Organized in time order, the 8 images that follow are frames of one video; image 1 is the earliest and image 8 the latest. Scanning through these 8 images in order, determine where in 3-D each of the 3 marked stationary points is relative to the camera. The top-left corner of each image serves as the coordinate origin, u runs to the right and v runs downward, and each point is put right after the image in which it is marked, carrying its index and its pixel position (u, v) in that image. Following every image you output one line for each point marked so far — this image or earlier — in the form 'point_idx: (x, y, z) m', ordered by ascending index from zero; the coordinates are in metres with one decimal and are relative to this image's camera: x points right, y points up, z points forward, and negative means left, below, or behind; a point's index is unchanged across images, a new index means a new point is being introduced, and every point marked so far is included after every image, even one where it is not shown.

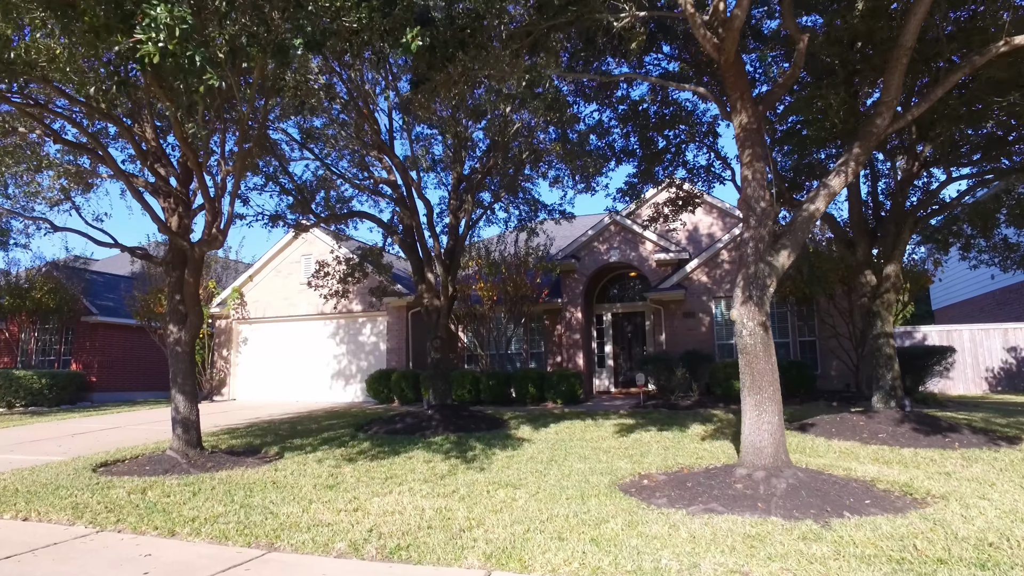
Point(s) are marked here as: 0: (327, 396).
0: (-5.3, -3.1, +18.1) m
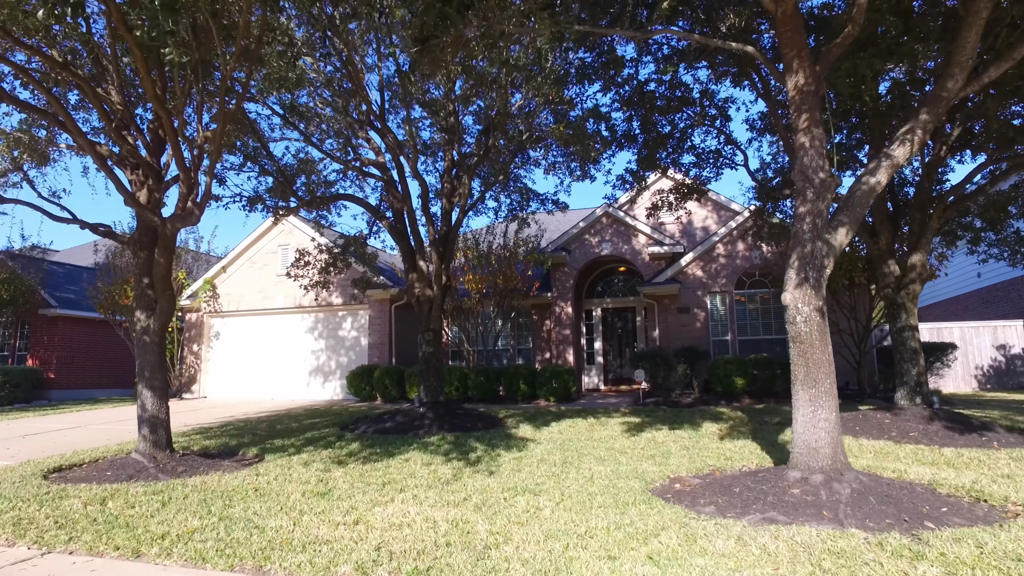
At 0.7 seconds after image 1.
0: (-5.7, -2.9, +17.1) m
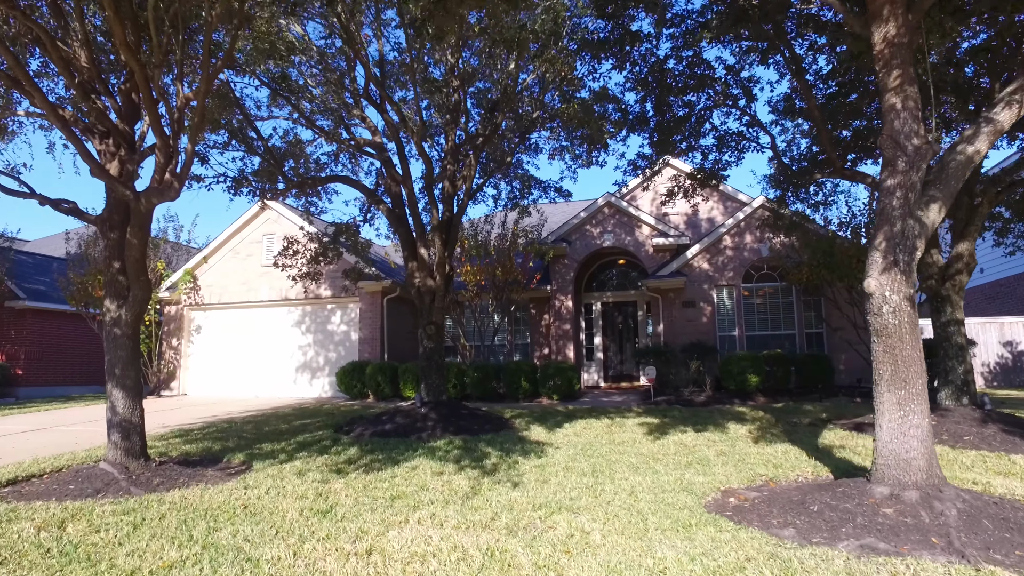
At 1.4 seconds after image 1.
0: (-5.7, -2.7, +16.3) m
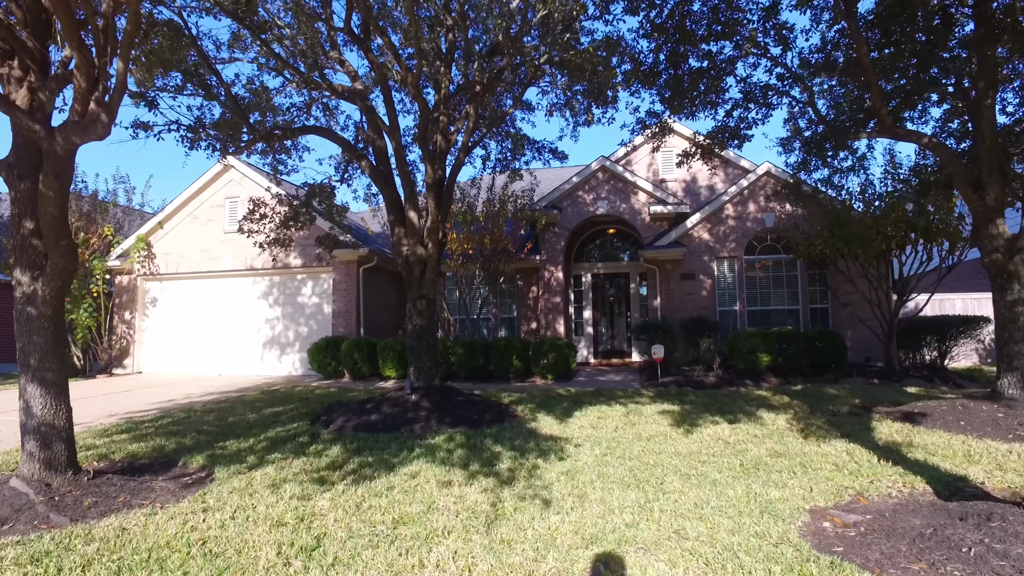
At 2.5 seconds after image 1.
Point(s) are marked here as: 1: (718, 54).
0: (-6.0, -1.9, +14.9) m
1: (+3.2, +3.6, +9.6) m
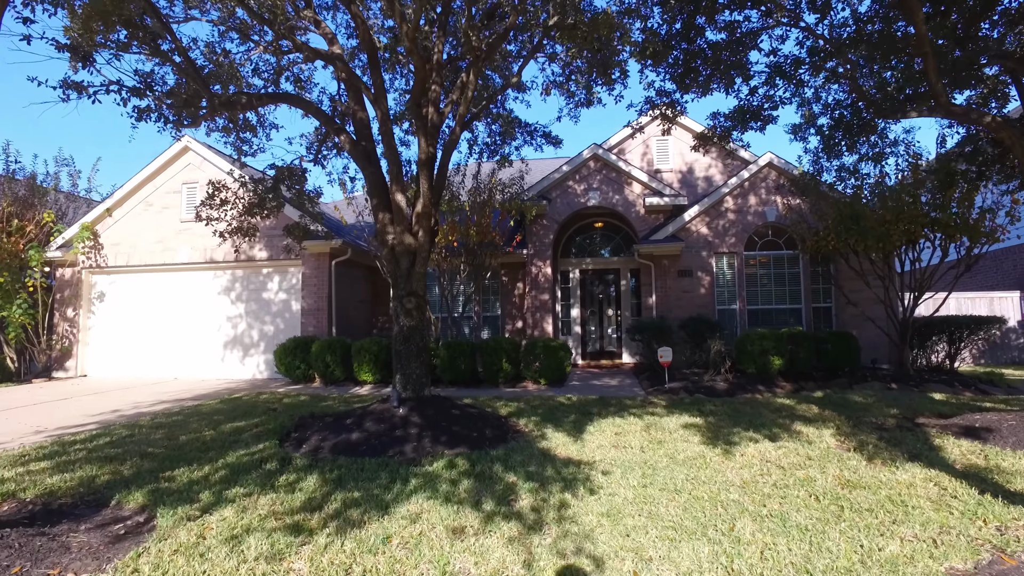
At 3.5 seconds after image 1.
0: (-6.3, -1.8, +13.5) m
1: (+3.2, +3.6, +8.7) m
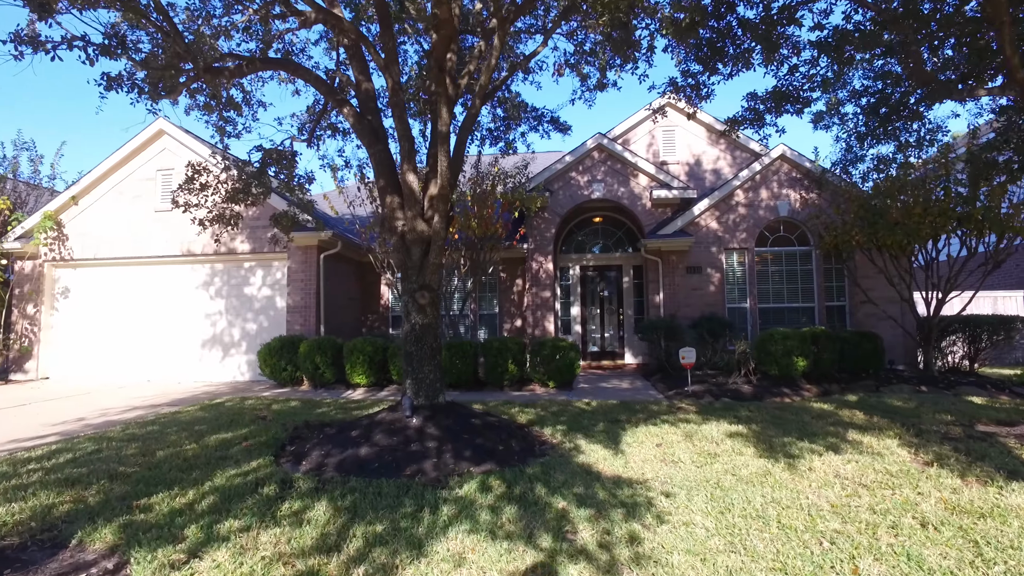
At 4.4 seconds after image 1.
0: (-6.3, -1.7, +12.4) m
1: (+3.4, +3.7, +8.0) m
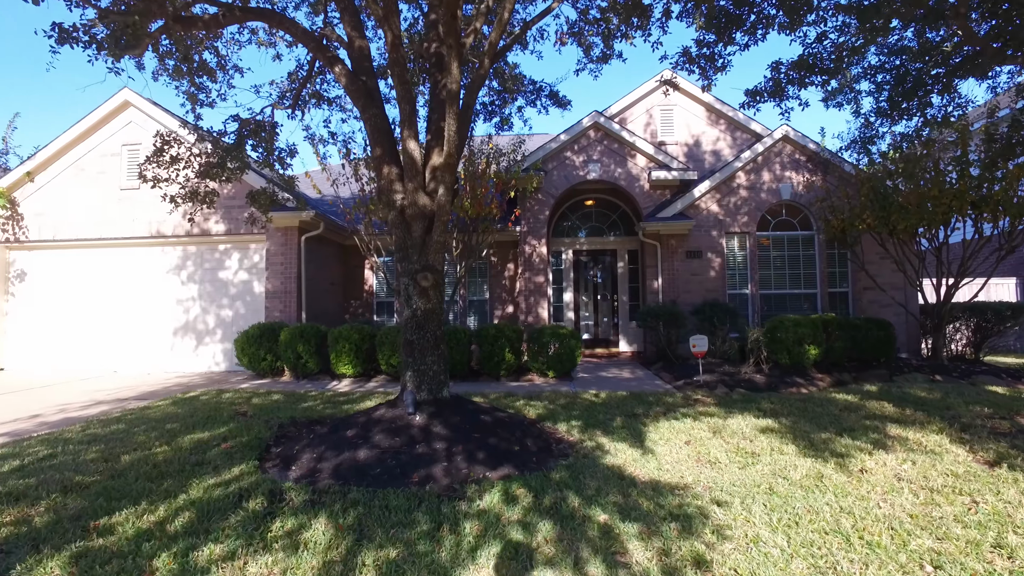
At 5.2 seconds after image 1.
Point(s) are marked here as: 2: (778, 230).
0: (-6.4, -1.4, +11.6) m
1: (+3.5, +3.9, +7.3) m
2: (+5.7, +1.2, +13.4) m
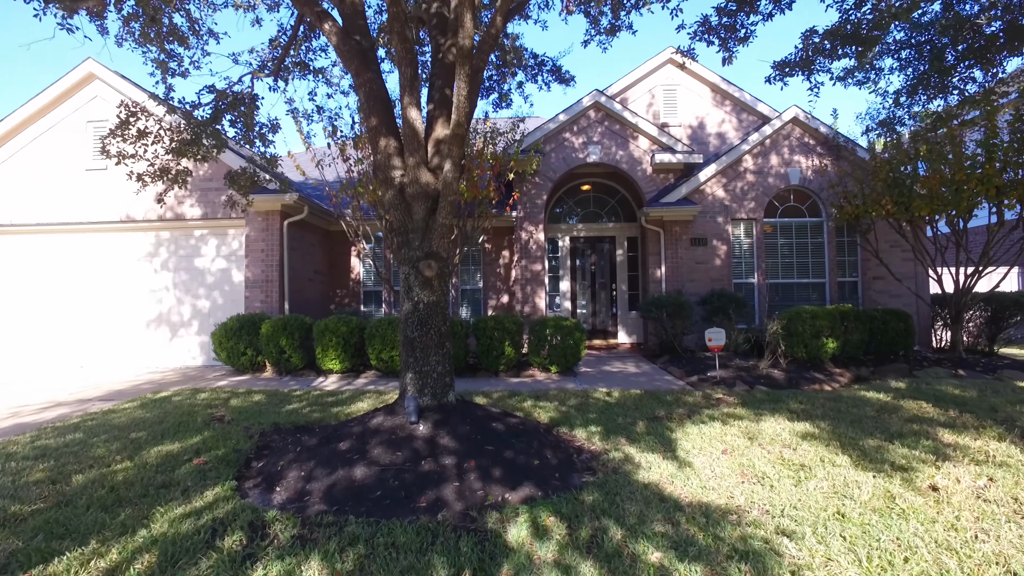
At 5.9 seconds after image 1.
0: (-6.4, -1.2, +10.7) m
1: (+3.5, +4.0, +6.7) m
2: (+5.6, +1.5, +12.8) m
